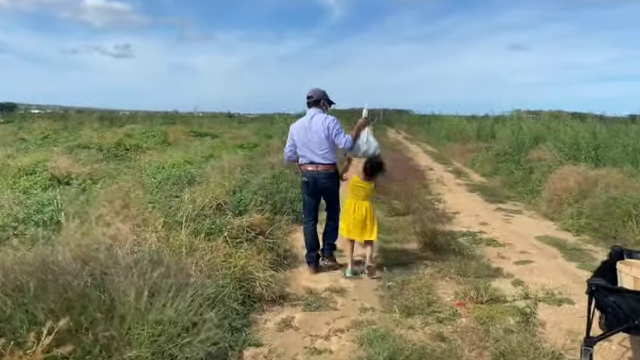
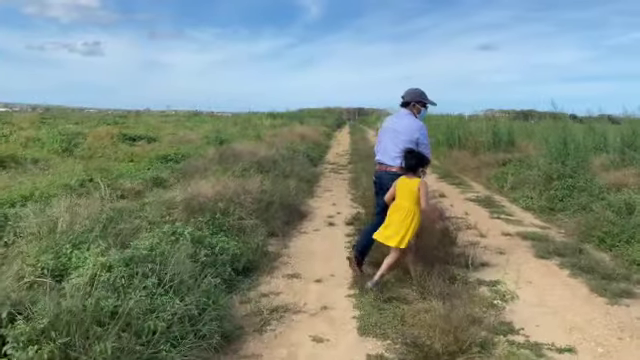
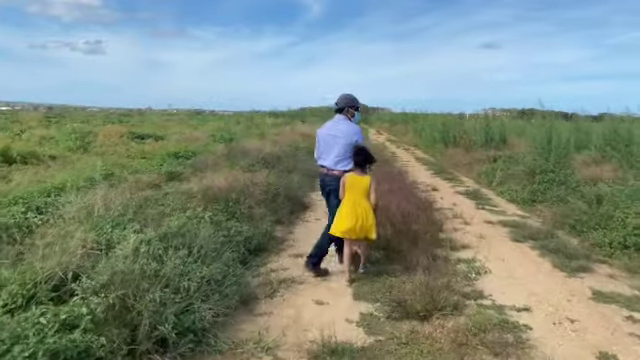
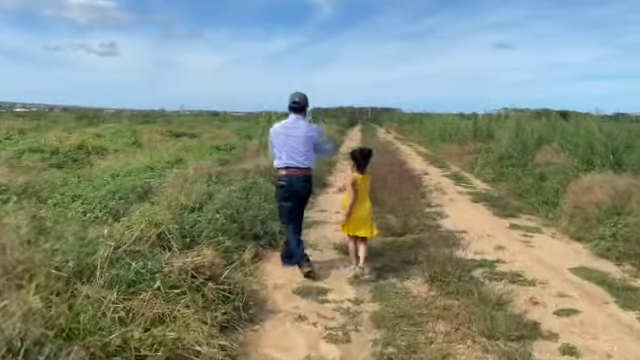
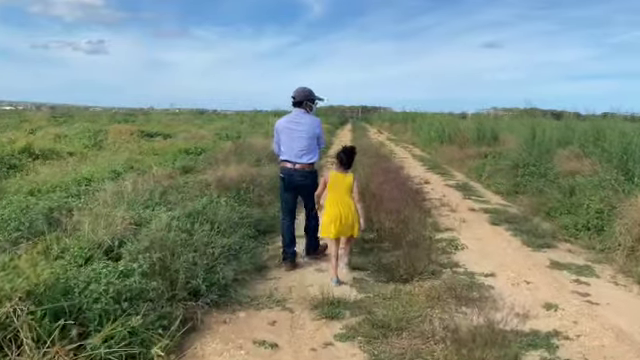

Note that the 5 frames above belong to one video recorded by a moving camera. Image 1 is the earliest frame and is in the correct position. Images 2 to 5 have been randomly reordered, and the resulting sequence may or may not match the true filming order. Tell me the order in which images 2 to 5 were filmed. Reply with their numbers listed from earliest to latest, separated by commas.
4, 5, 3, 2
